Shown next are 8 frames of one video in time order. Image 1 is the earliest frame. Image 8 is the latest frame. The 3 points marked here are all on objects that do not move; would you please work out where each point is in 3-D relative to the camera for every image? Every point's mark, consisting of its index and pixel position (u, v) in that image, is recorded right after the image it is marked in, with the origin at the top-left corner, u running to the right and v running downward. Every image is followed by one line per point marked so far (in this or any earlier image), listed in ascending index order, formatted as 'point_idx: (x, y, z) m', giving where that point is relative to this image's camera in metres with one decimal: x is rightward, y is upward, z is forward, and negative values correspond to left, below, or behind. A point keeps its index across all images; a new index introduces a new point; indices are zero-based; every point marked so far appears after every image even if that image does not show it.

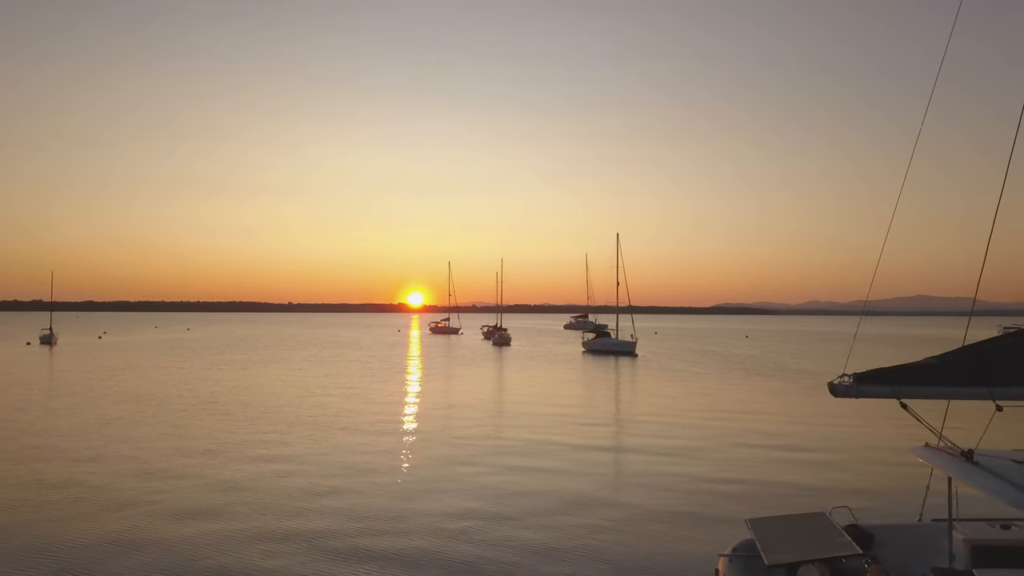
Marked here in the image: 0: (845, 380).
0: (+3.4, -0.9, +6.9) m
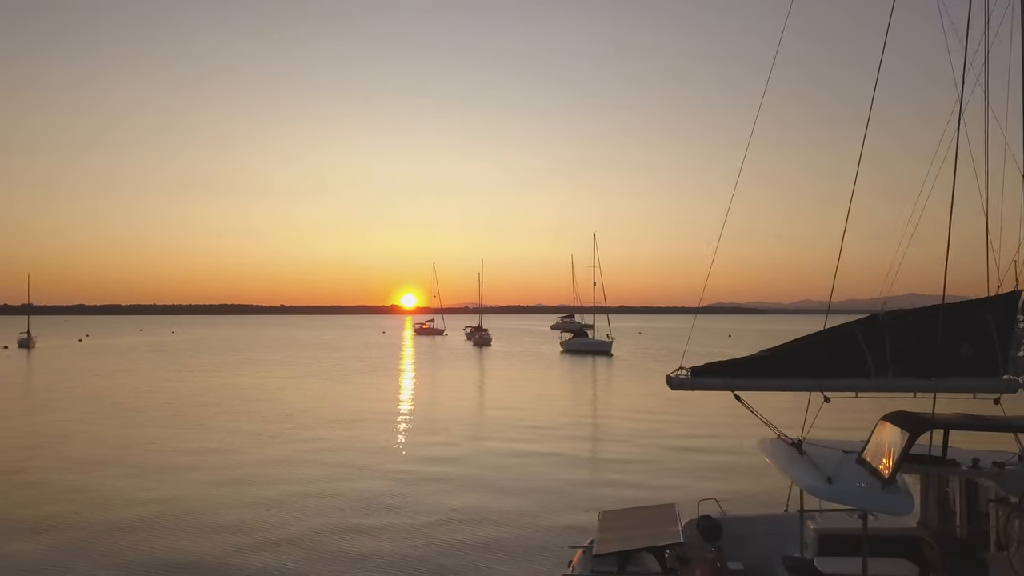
0: (+1.8, -0.9, +7.1) m
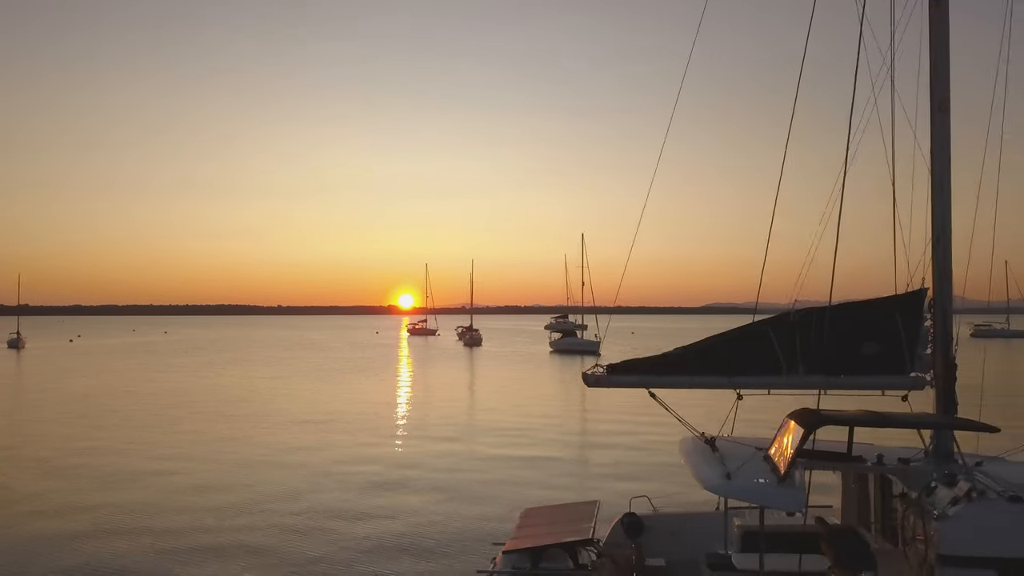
0: (+0.9, -0.9, +7.1) m
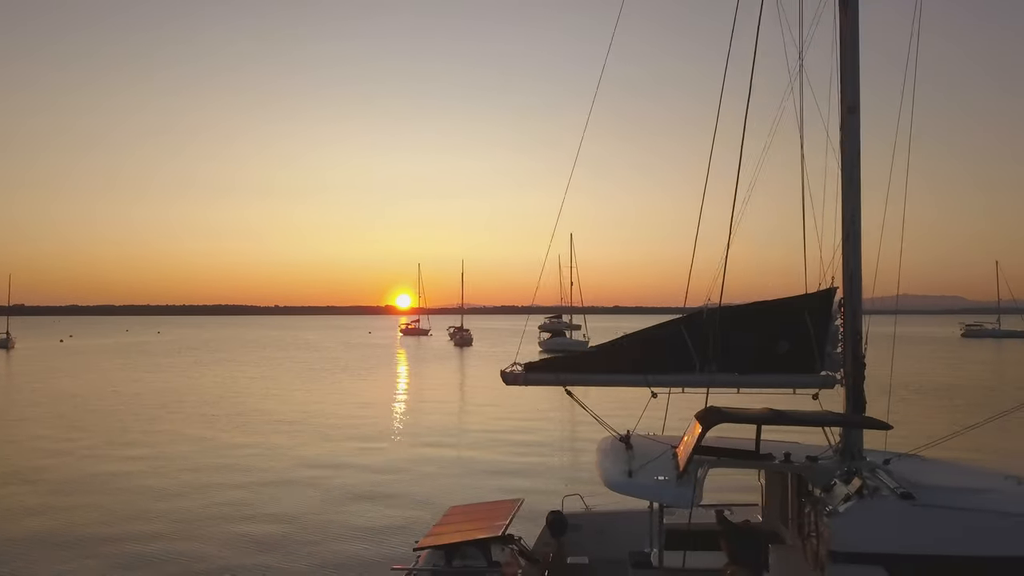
0: (0.0, -0.8, +7.2) m
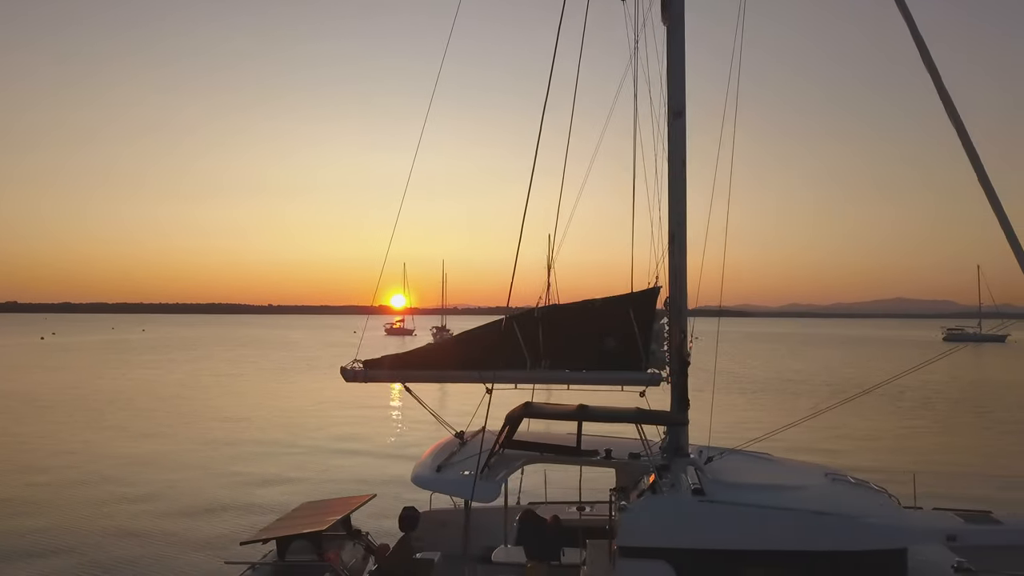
0: (-1.6, -0.8, +7.2) m
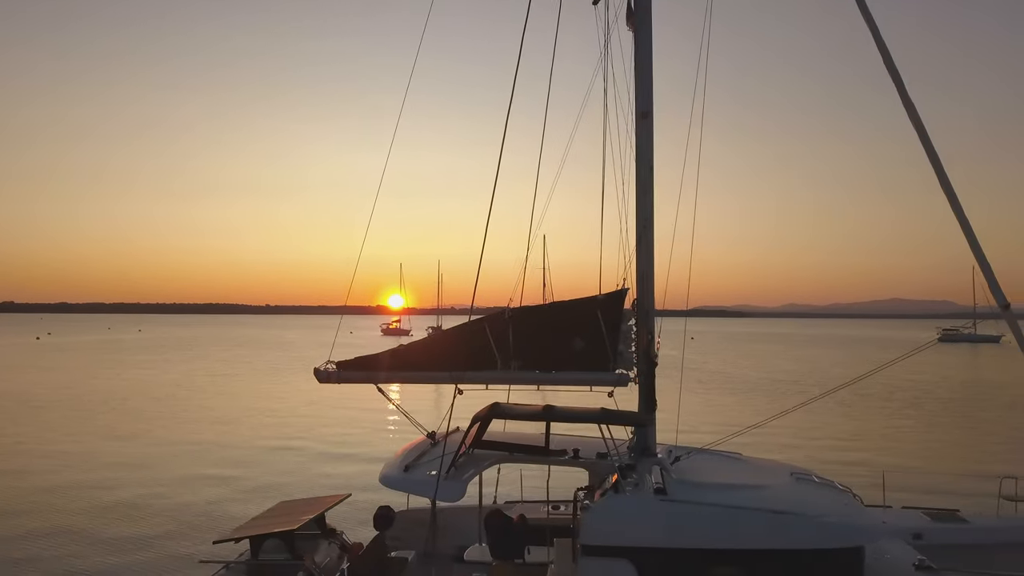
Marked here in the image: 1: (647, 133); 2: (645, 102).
0: (-1.9, -0.8, +7.3) m
1: (+1.3, +1.5, +6.7) m
2: (+1.3, +1.8, +6.7) m
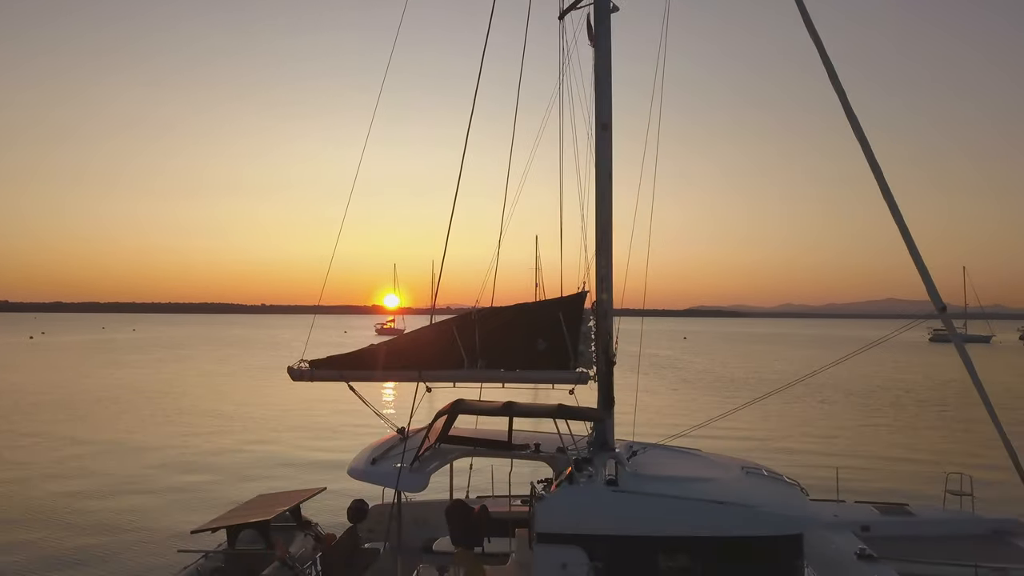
0: (-2.3, -0.9, +7.6) m
1: (+1.0, +1.5, +7.1) m
2: (+1.0, +1.8, +7.1) m
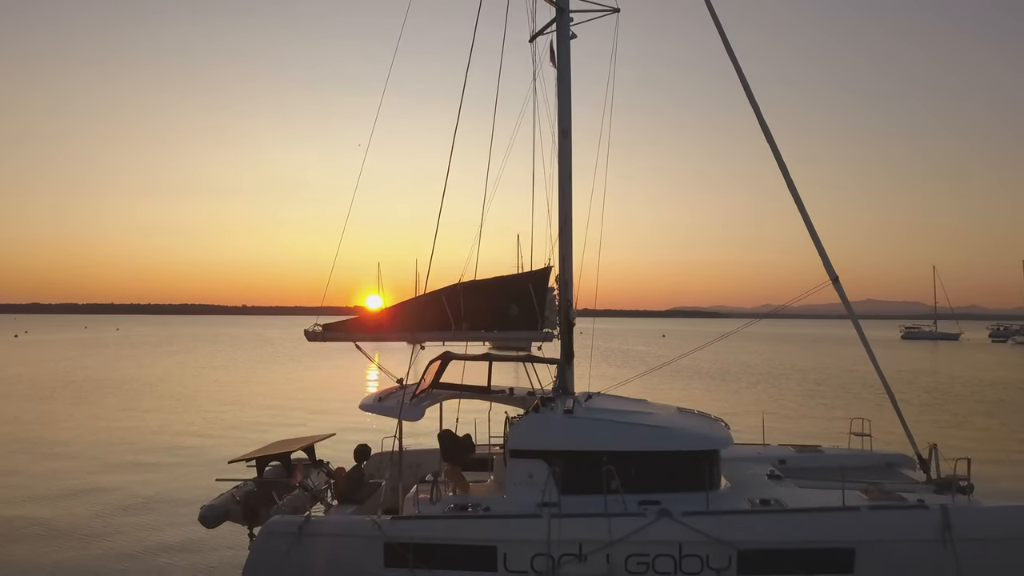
0: (-2.6, -0.5, +9.2) m
1: (+0.7, +1.8, +8.7) m
2: (+0.7, +2.1, +8.7) m
